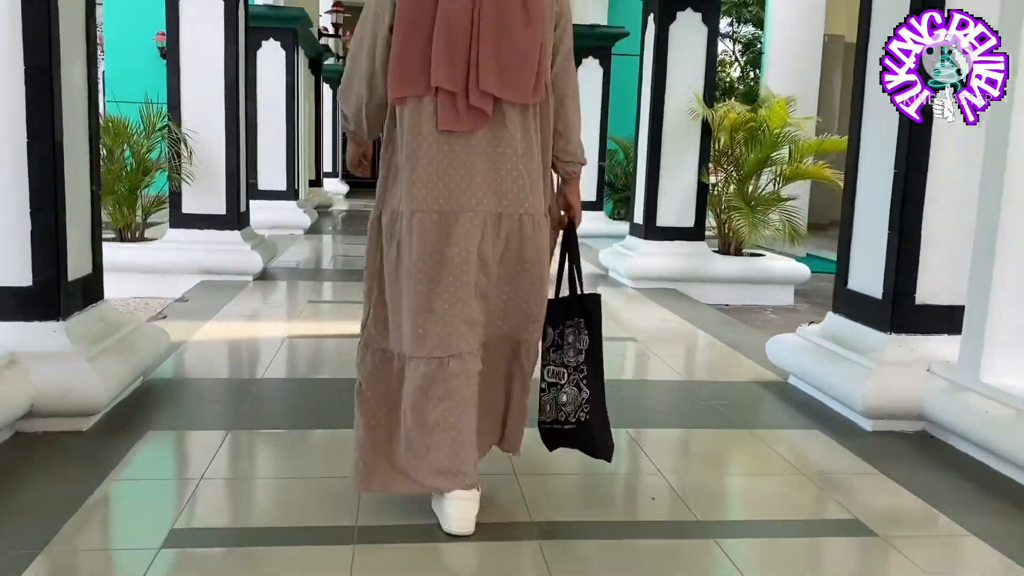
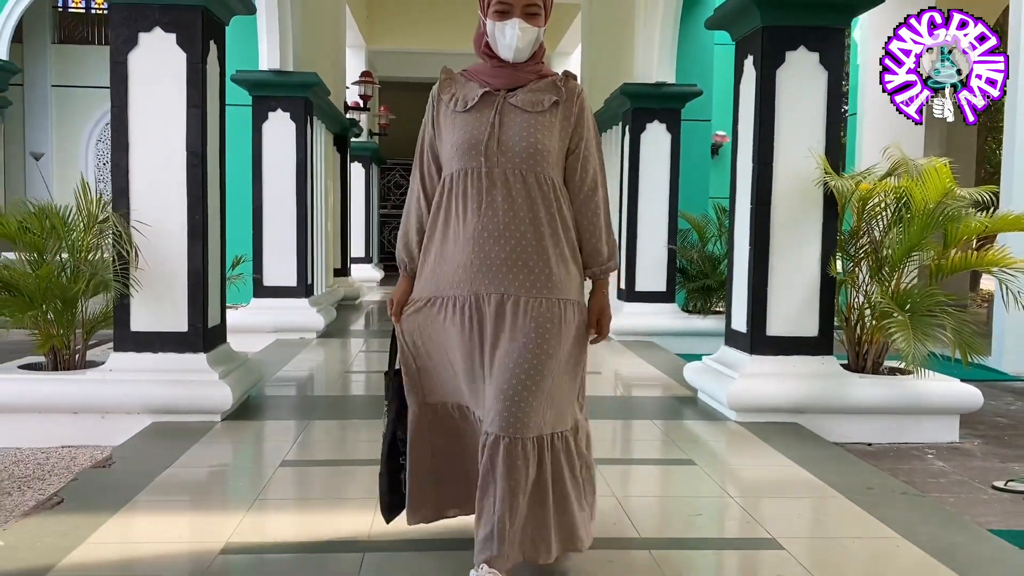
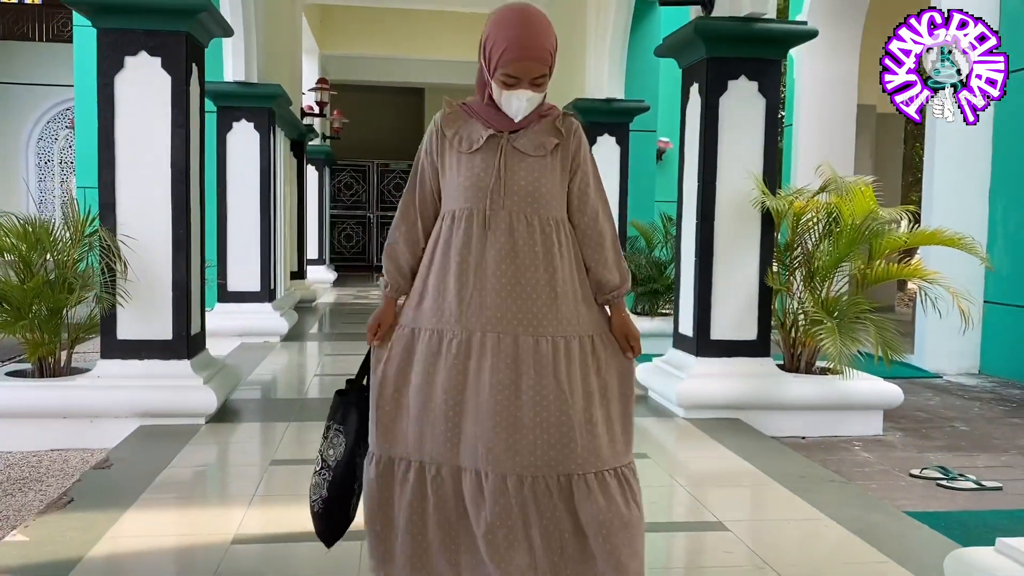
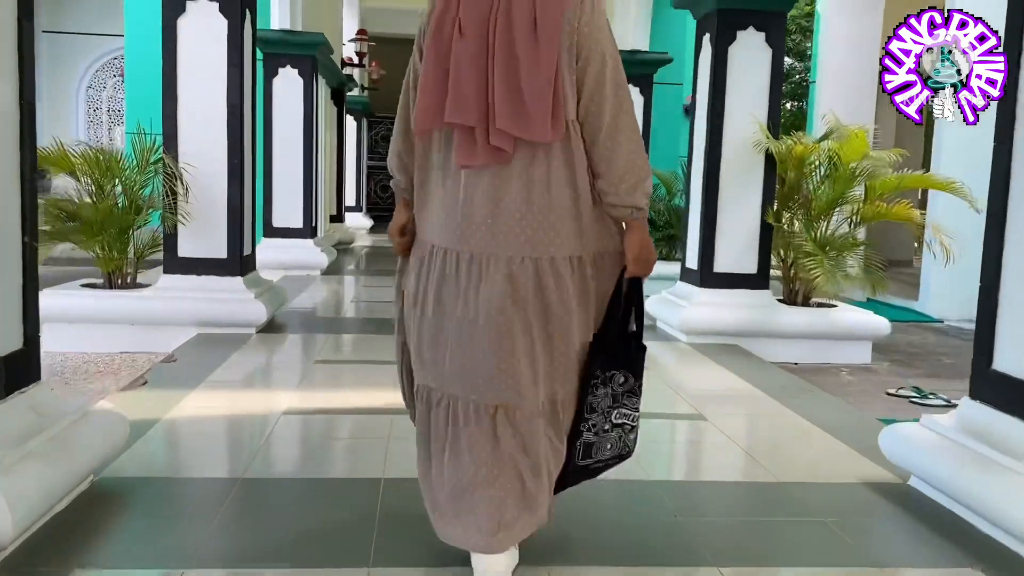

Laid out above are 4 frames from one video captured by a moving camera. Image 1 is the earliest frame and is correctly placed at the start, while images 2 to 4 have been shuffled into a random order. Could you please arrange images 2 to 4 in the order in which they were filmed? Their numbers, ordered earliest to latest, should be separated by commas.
4, 3, 2
